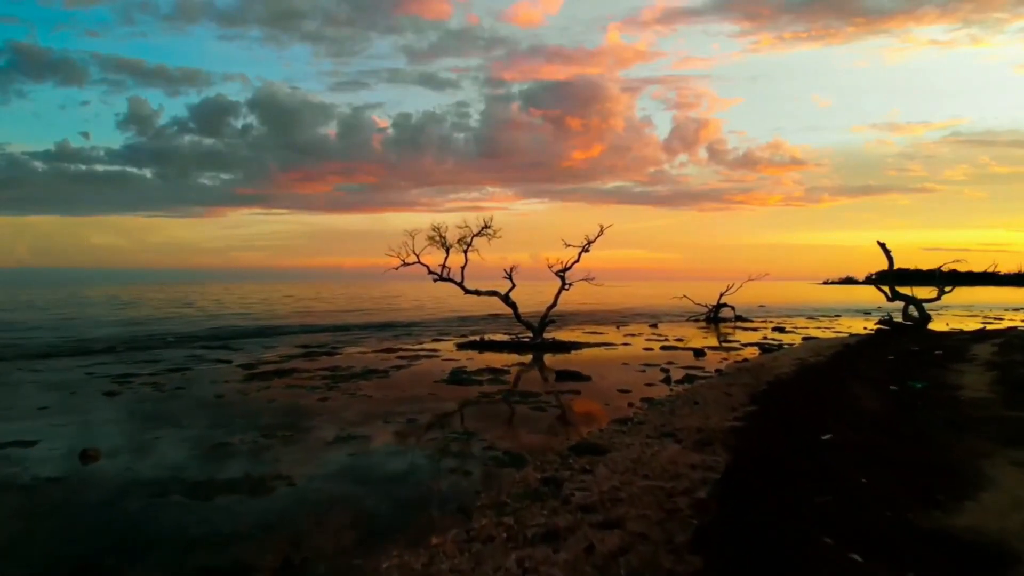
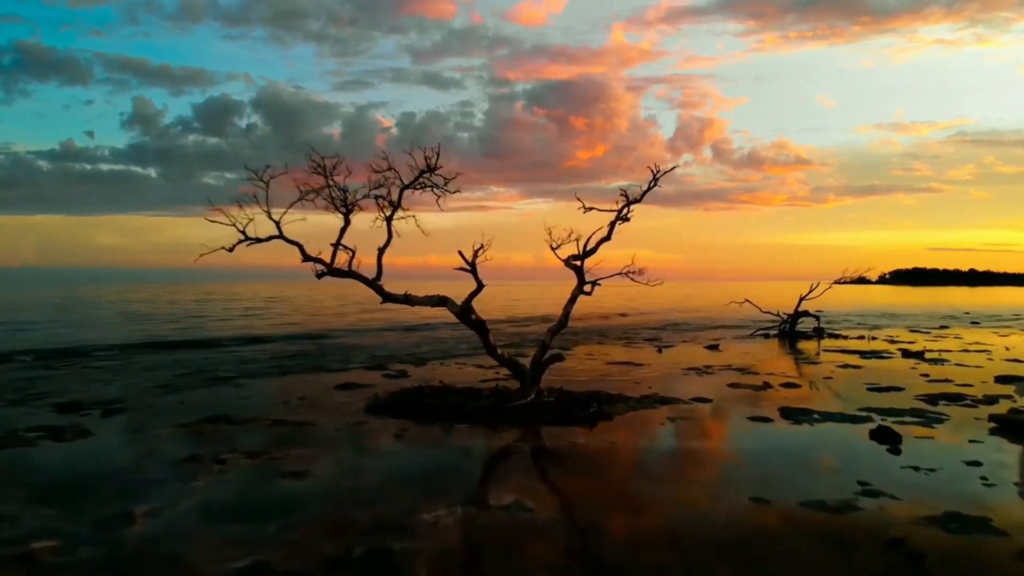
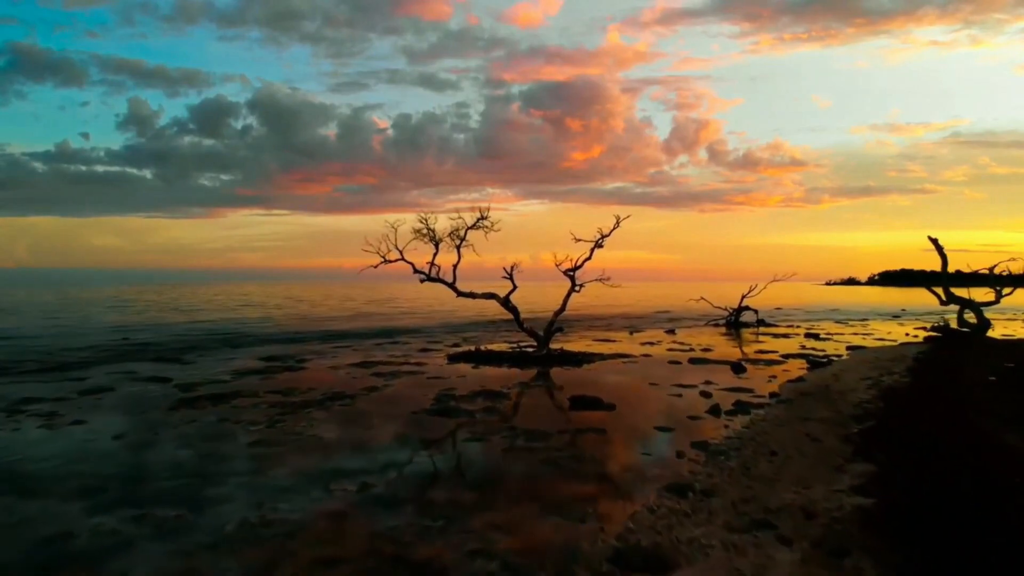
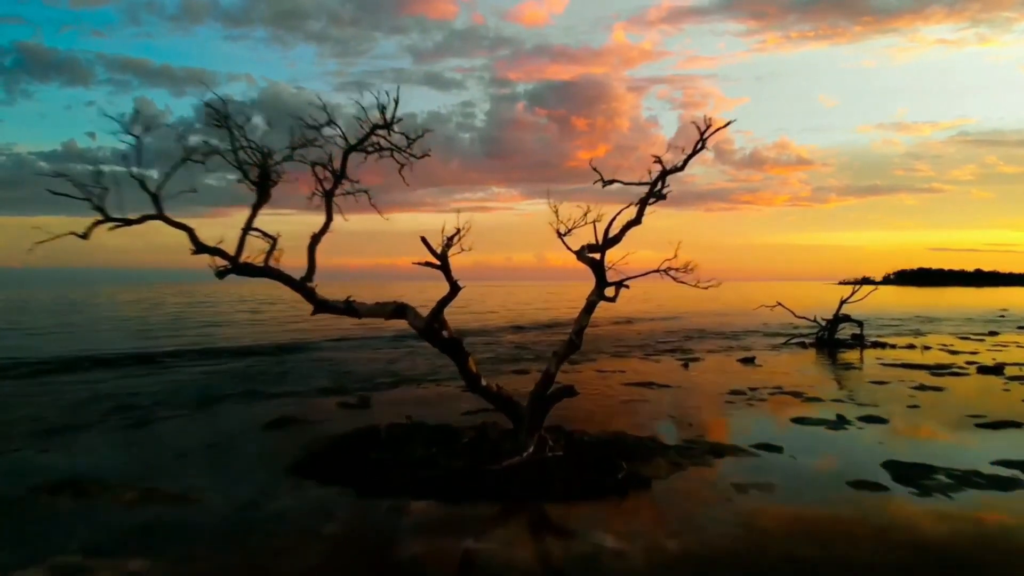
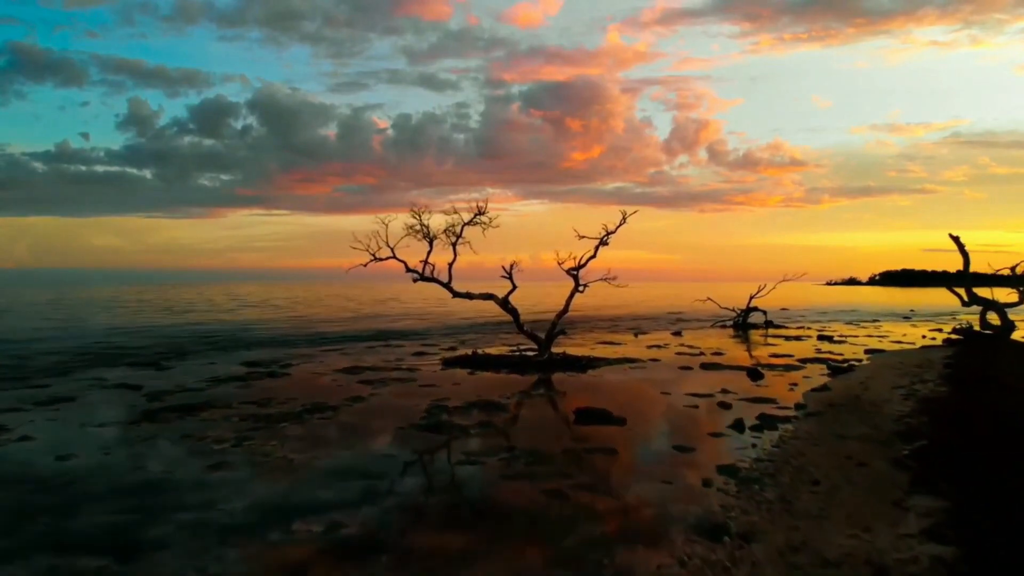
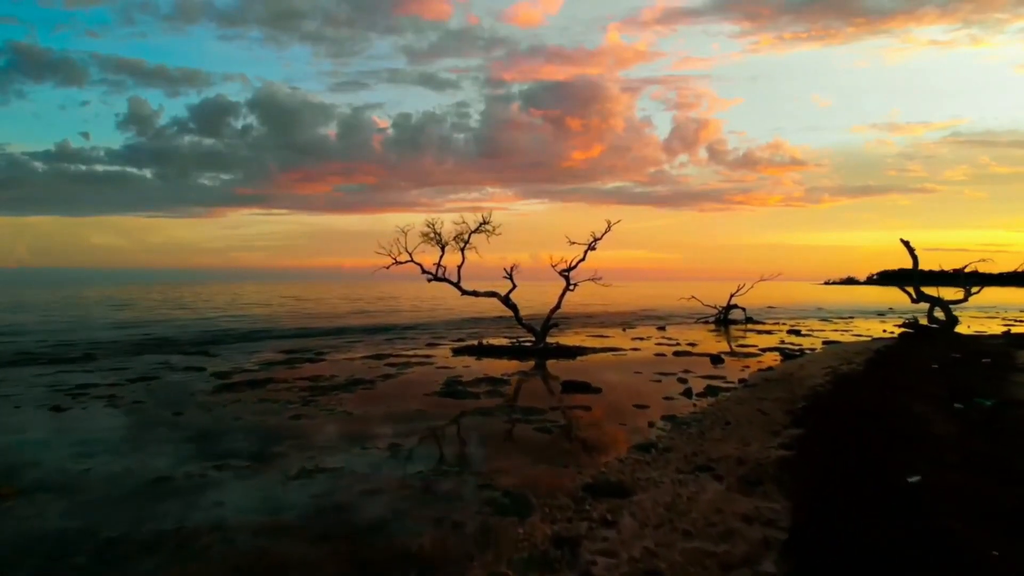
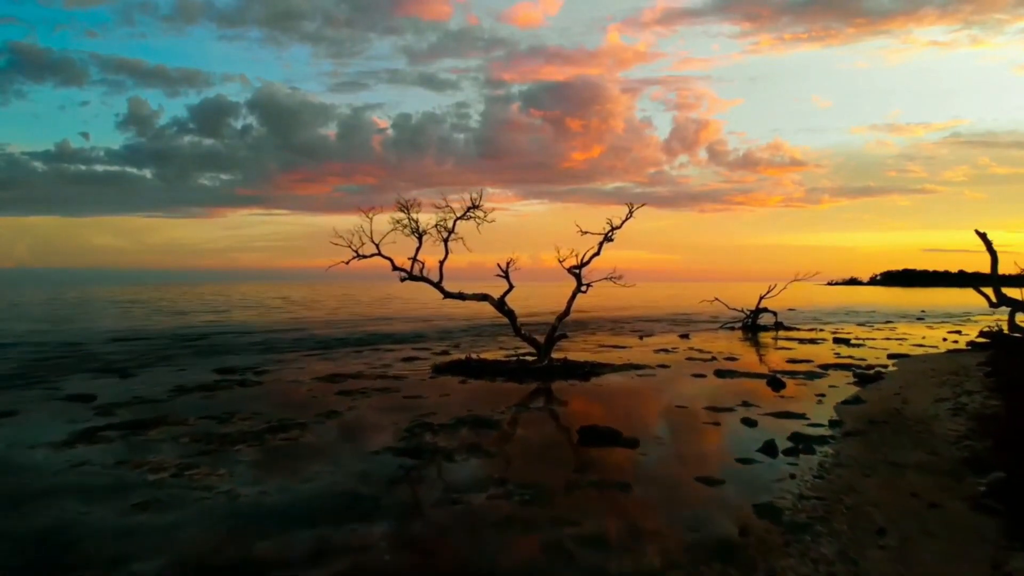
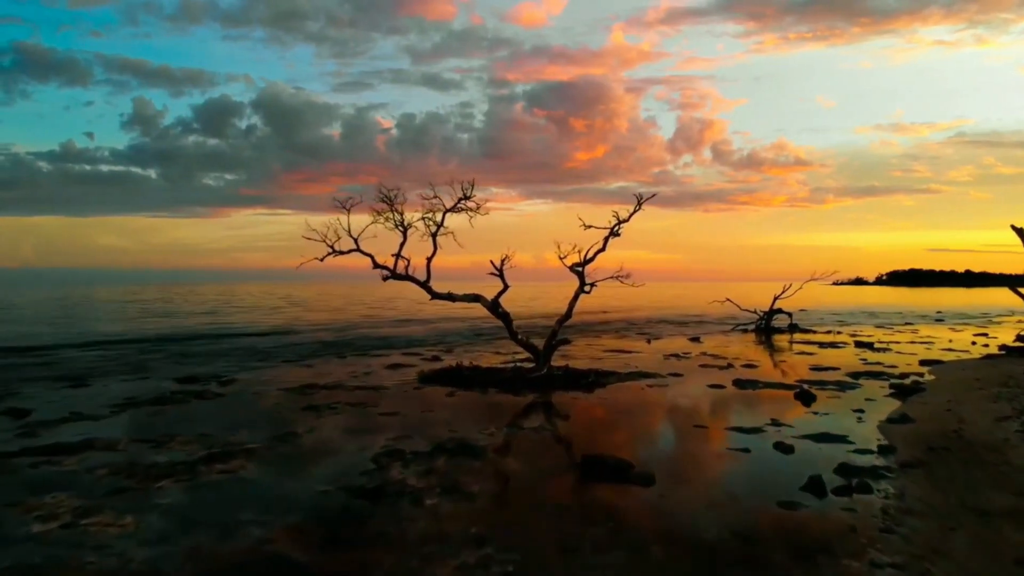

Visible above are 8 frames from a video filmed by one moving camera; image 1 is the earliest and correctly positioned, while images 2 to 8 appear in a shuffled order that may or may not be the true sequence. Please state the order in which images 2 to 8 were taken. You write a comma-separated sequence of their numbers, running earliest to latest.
6, 3, 5, 7, 8, 2, 4
